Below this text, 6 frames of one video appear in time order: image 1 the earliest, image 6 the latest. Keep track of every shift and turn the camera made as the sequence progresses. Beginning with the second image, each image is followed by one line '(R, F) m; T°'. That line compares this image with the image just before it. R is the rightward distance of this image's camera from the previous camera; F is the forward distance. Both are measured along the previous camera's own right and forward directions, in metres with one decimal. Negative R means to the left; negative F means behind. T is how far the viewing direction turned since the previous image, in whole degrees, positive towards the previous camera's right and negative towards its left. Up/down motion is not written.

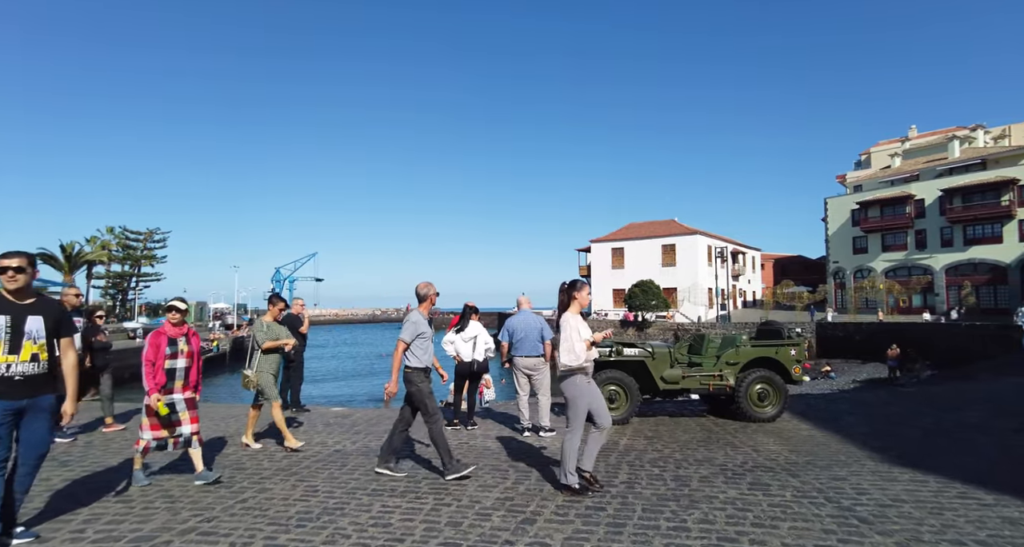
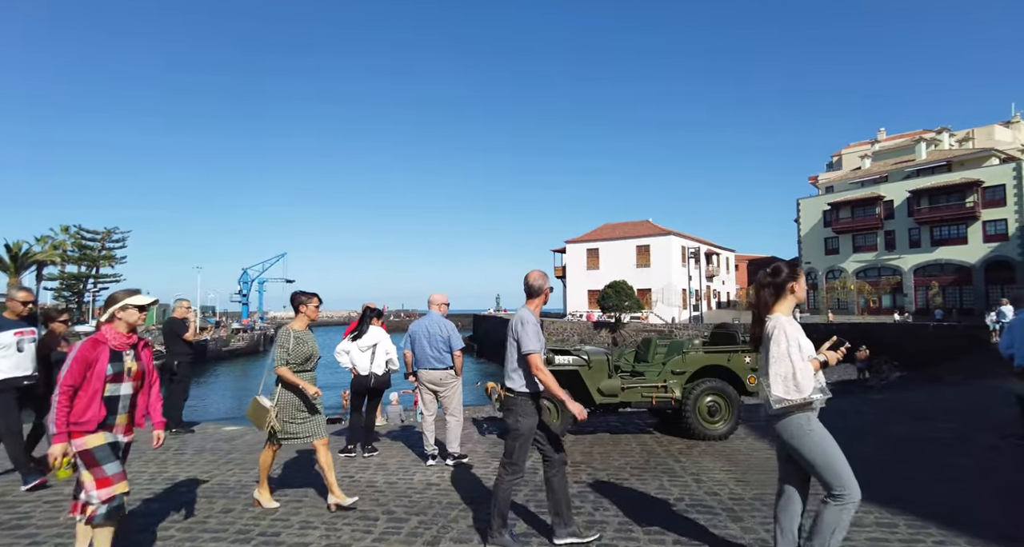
(+0.8, +1.2) m; +2°
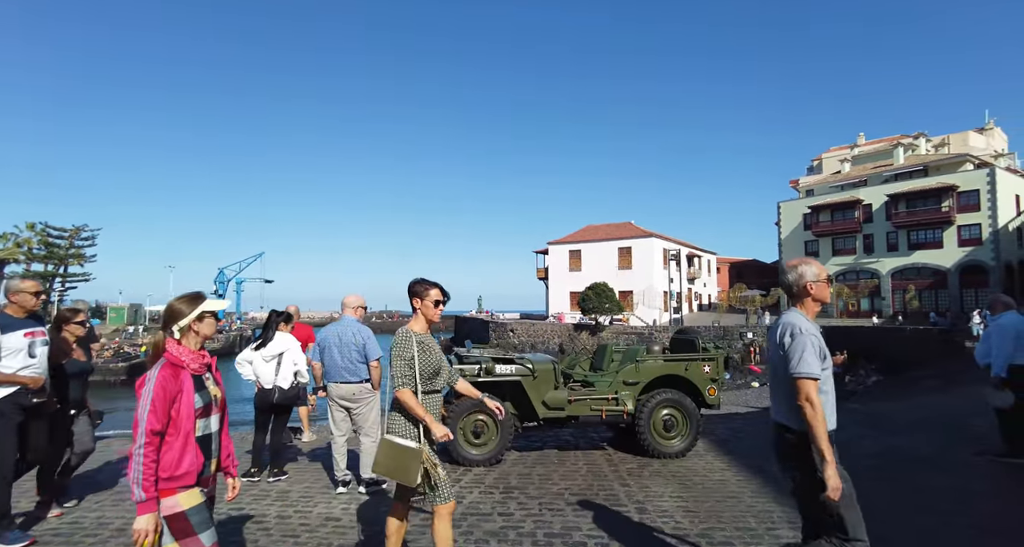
(+0.6, +0.7) m; +1°
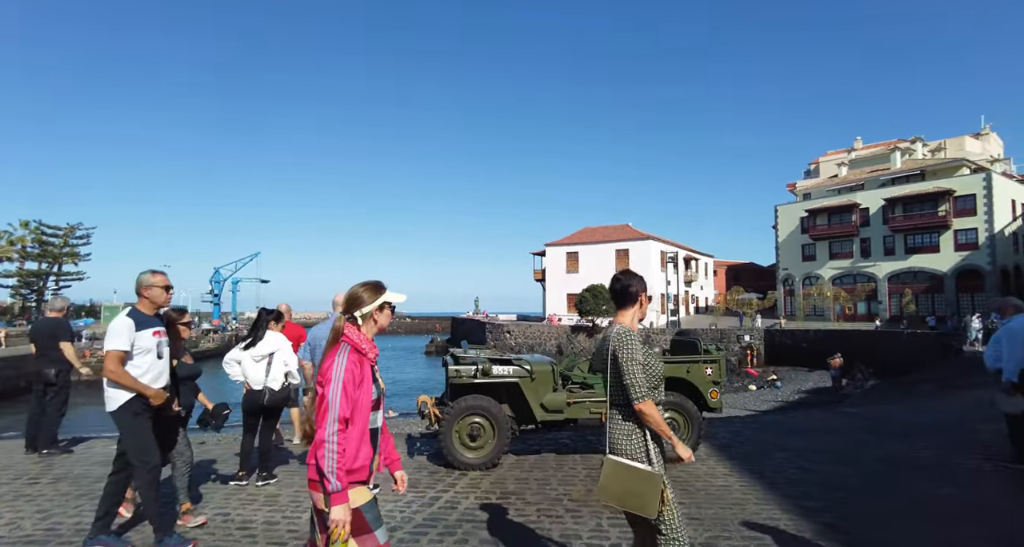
(0.0, +0.2) m; 0°
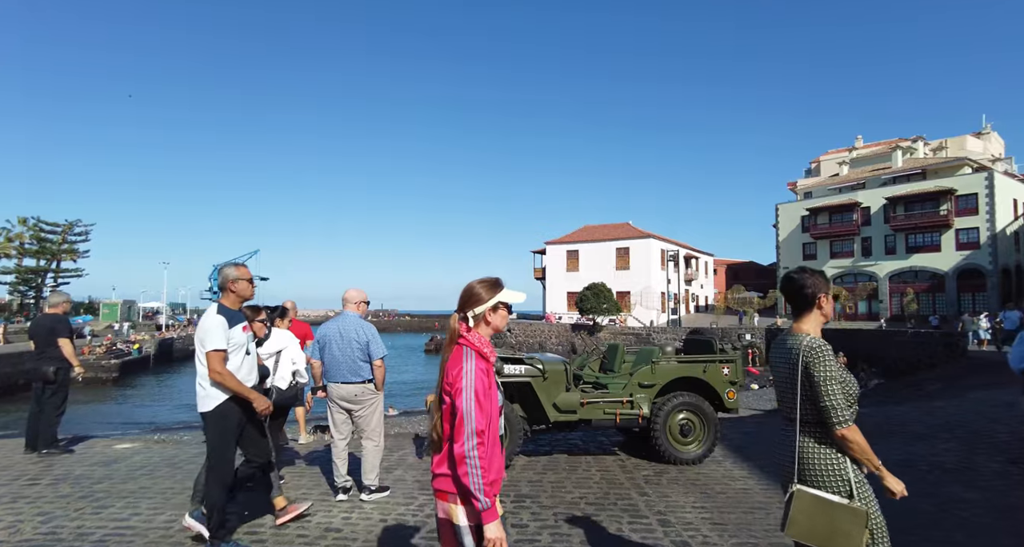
(-0.1, +0.2) m; 0°
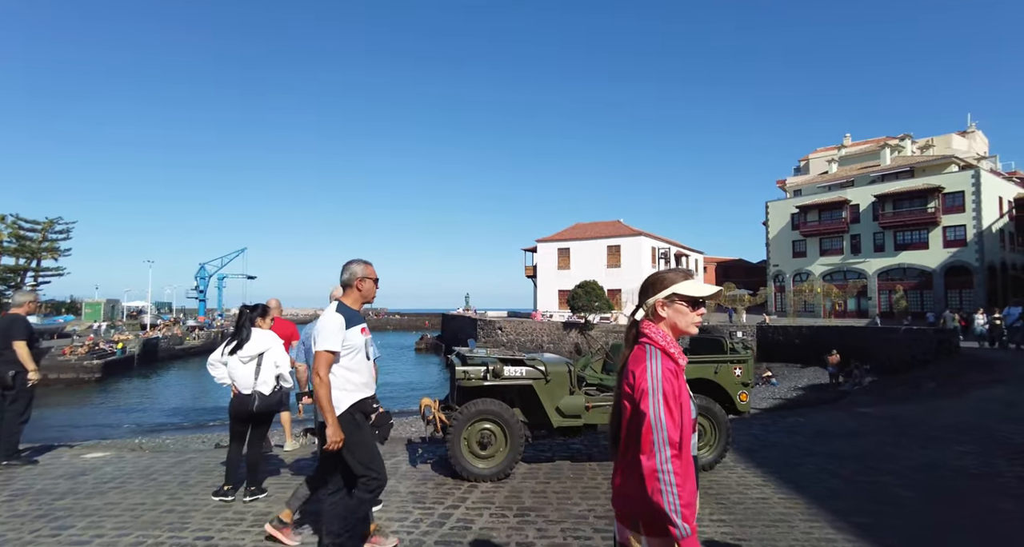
(-0.1, +0.4) m; +1°
